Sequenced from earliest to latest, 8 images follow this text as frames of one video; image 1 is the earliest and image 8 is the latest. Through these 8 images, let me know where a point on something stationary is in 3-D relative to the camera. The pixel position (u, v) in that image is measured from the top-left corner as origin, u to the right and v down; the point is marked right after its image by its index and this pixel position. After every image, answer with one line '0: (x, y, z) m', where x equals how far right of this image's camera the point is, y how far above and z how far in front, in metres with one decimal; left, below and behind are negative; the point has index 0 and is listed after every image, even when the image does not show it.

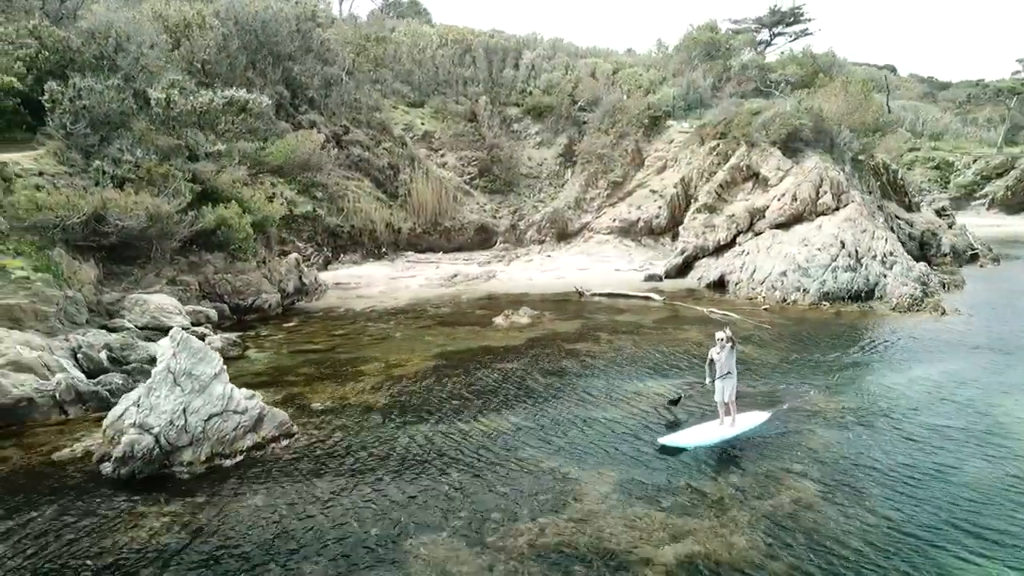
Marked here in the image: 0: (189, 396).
0: (-5.0, -1.7, +12.4) m
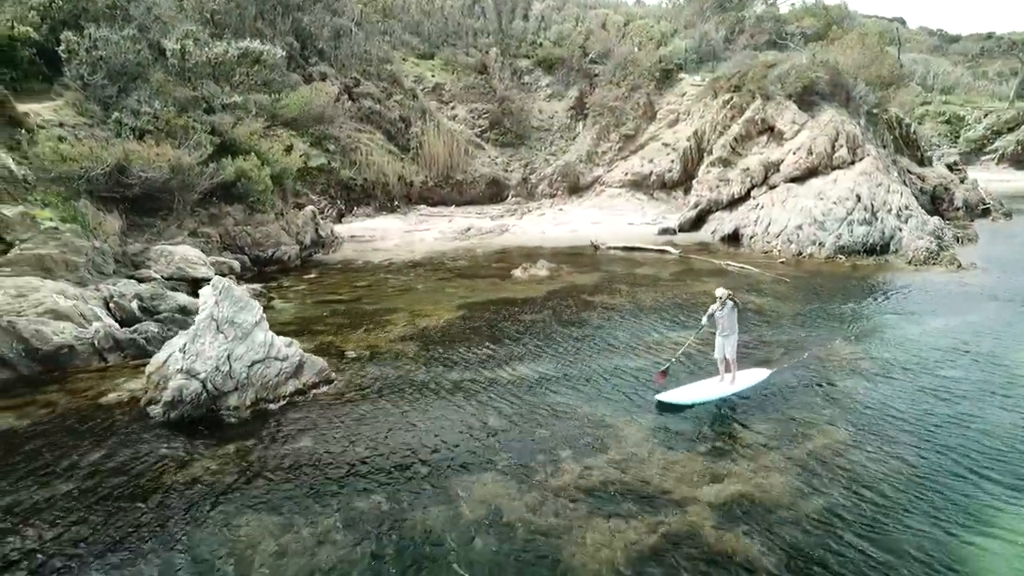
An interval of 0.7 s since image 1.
0: (-4.4, -0.8, +12.6) m
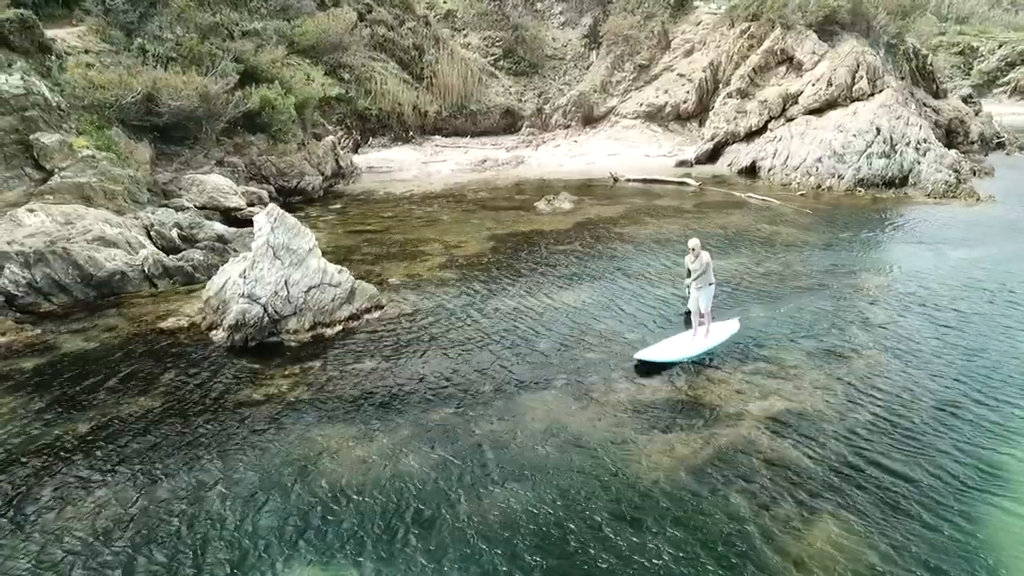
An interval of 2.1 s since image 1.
0: (-3.6, +0.3, +13.0) m
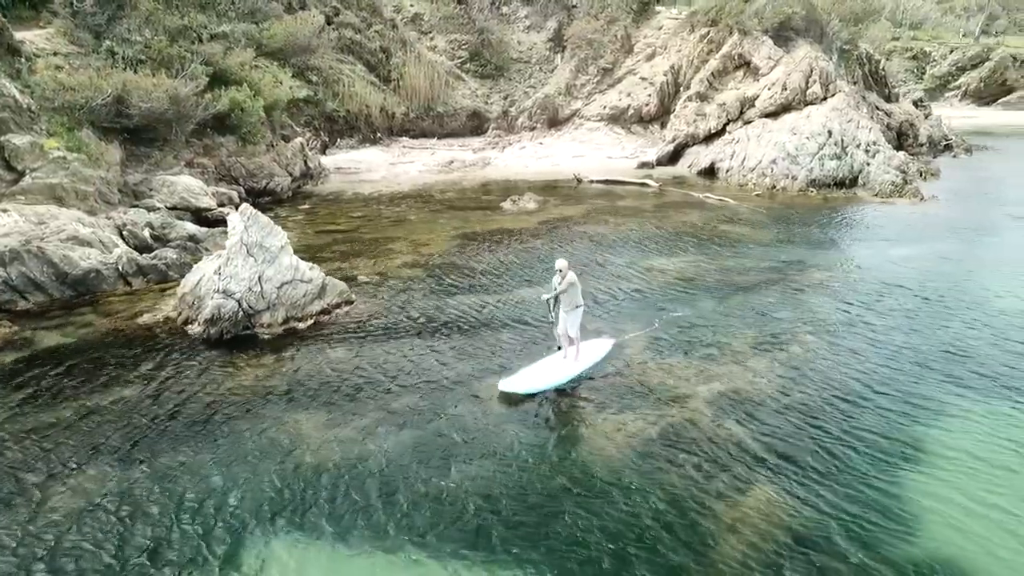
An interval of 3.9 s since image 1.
0: (-4.2, +0.4, +13.6) m
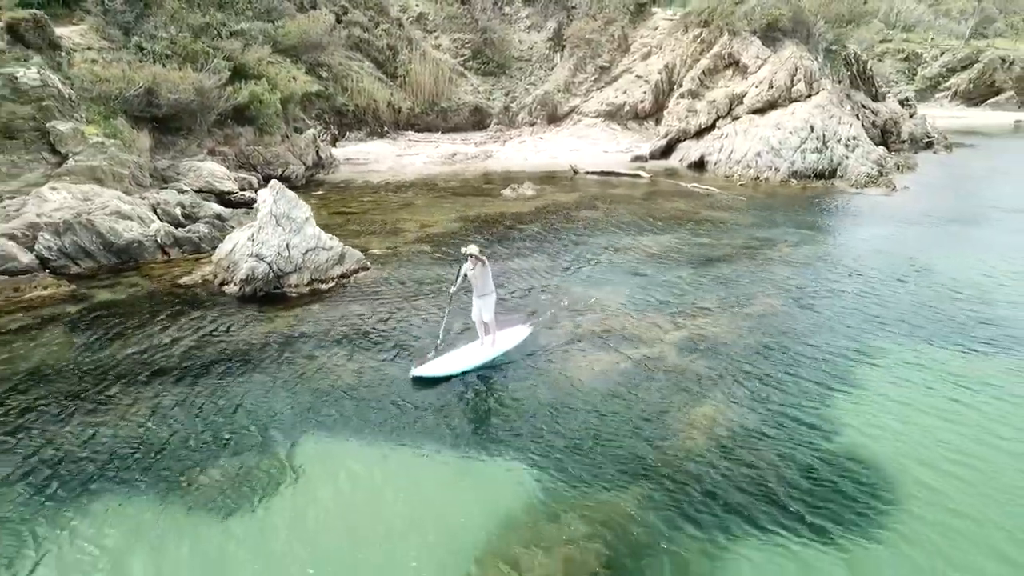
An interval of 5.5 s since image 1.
0: (-4.3, +1.0, +15.4) m
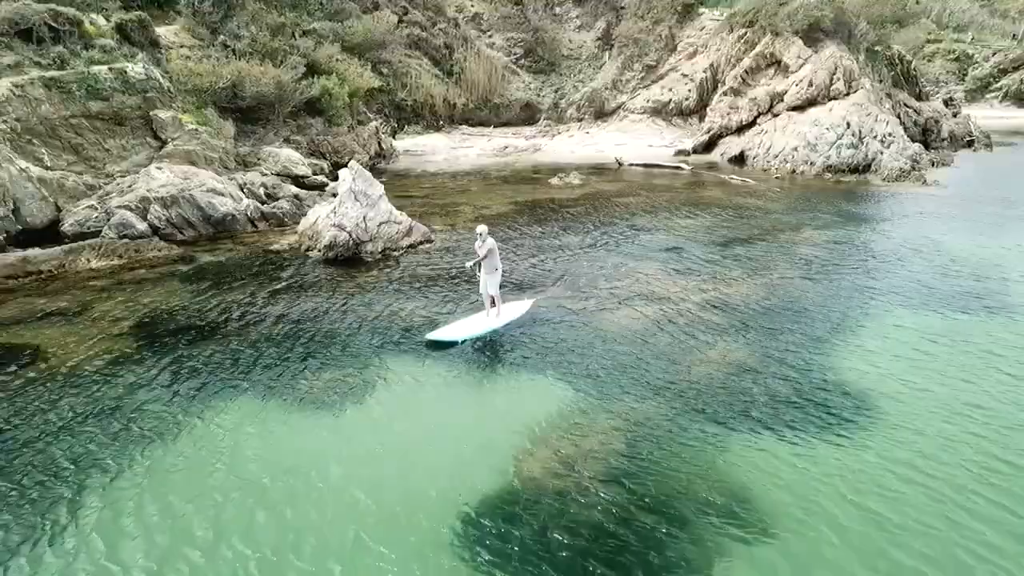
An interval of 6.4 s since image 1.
0: (-3.3, +1.8, +17.8) m
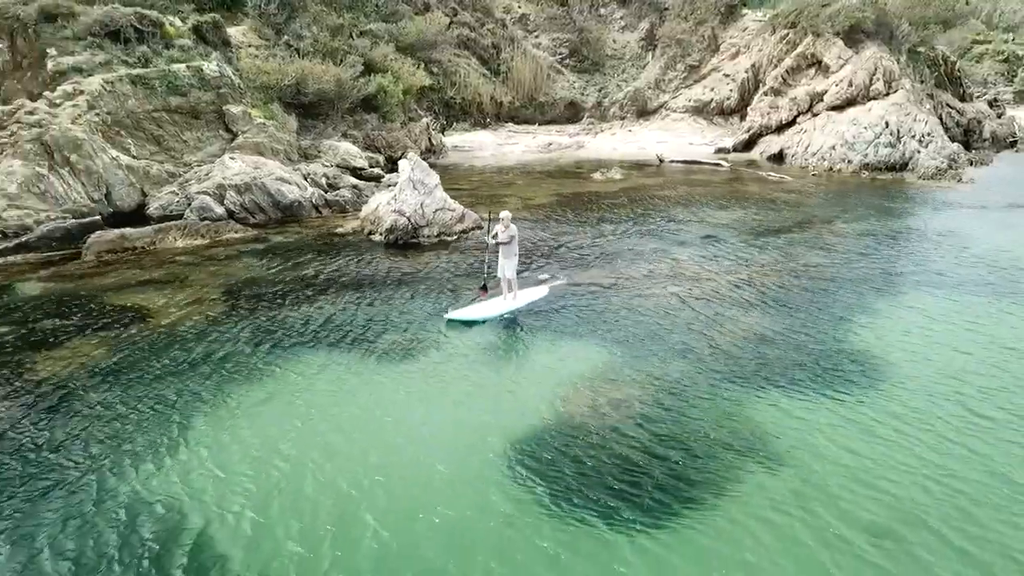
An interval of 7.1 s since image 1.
0: (-2.2, +2.2, +19.3) m
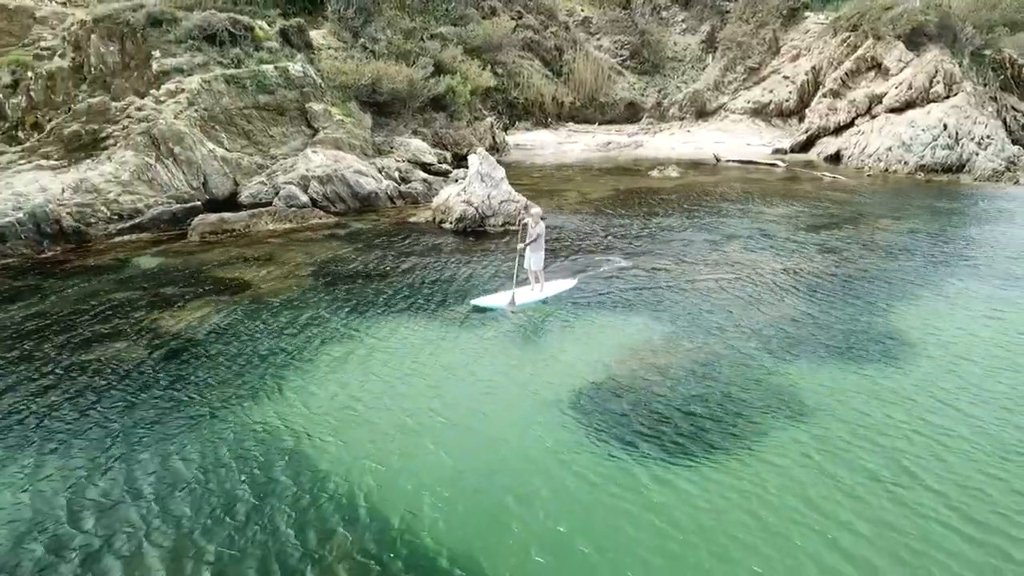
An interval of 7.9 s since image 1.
0: (-0.6, +2.6, +20.9) m
